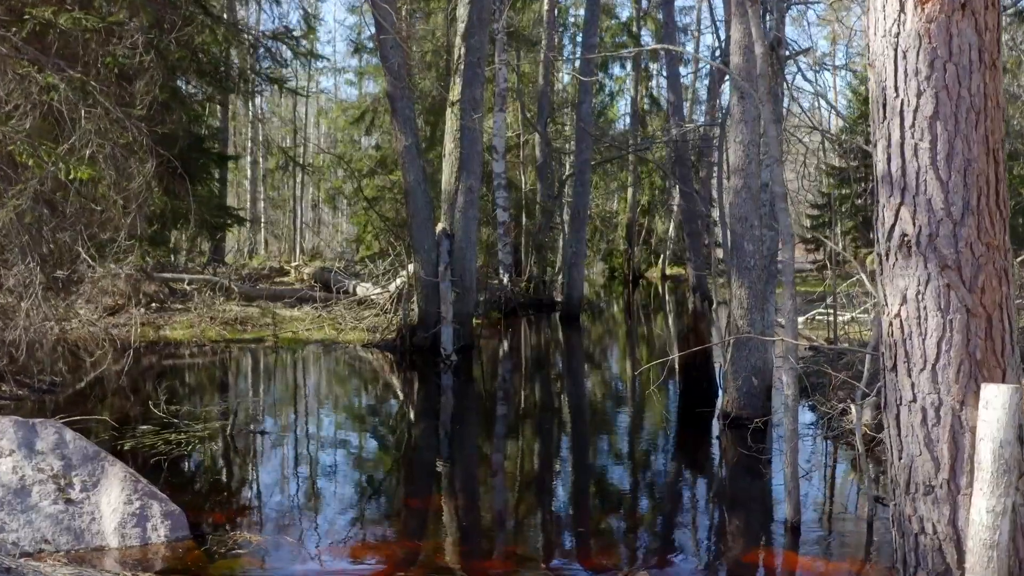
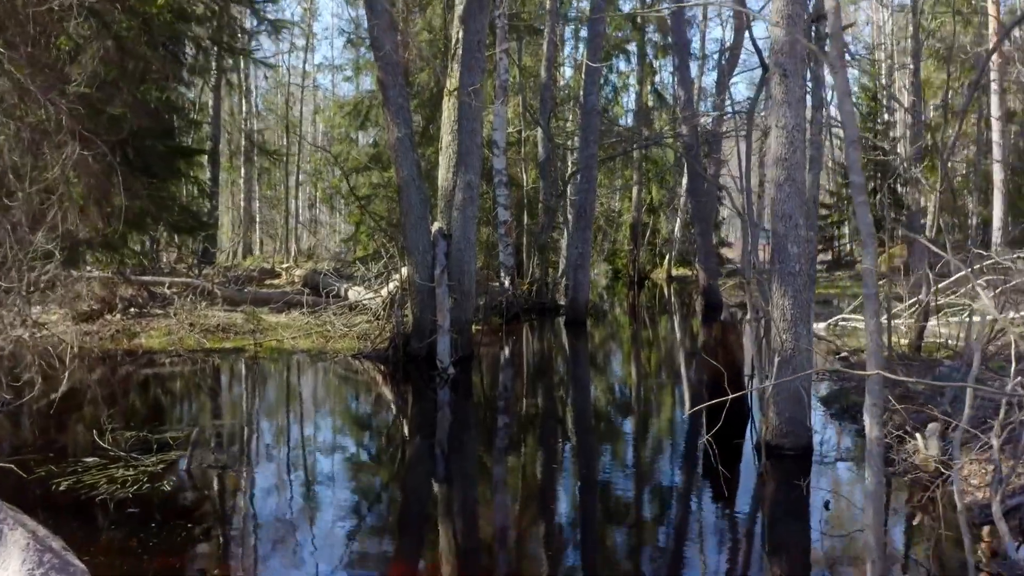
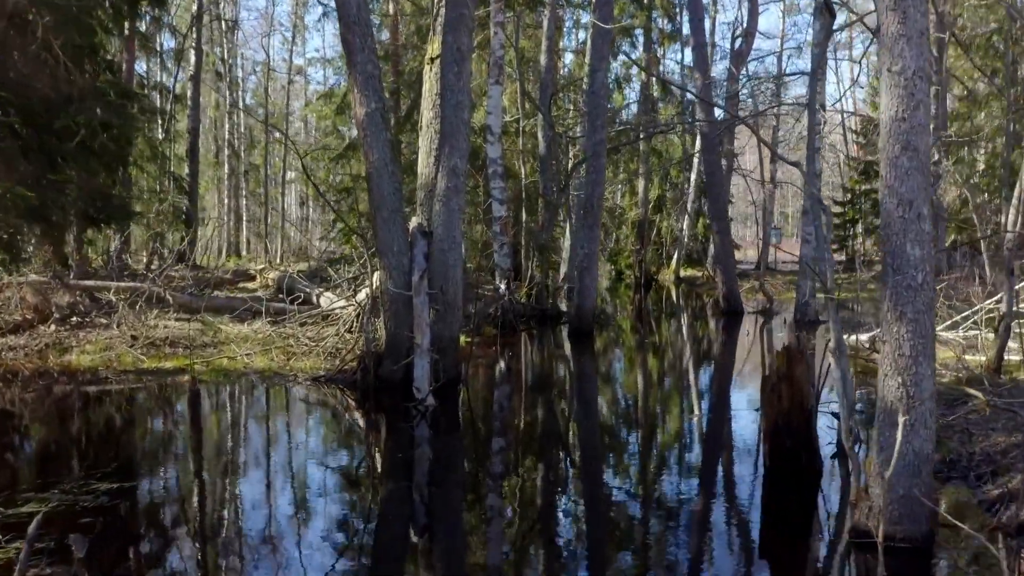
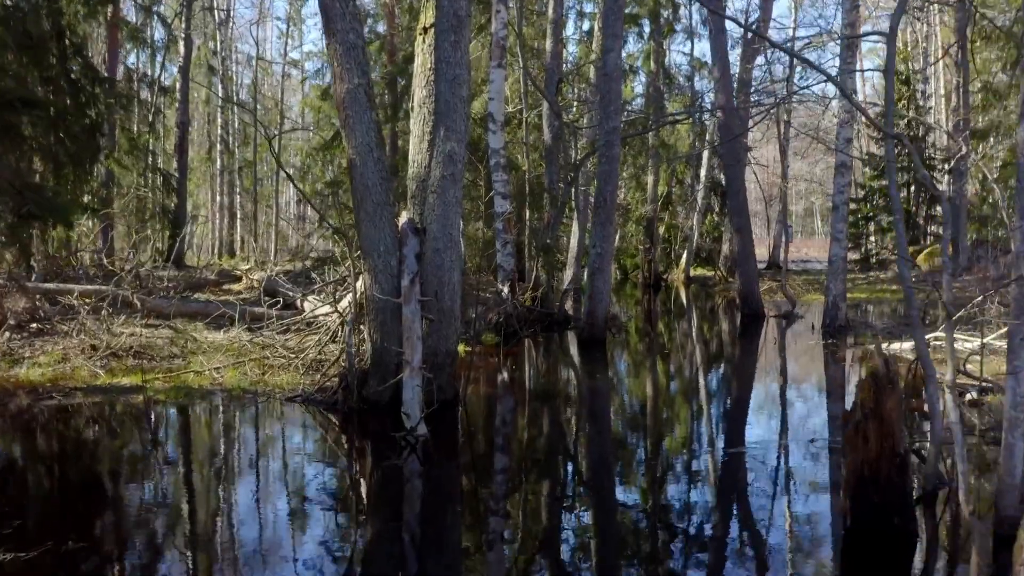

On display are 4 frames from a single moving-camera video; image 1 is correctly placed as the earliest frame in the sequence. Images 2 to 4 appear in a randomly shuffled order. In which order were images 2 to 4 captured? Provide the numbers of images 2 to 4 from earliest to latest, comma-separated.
2, 3, 4
